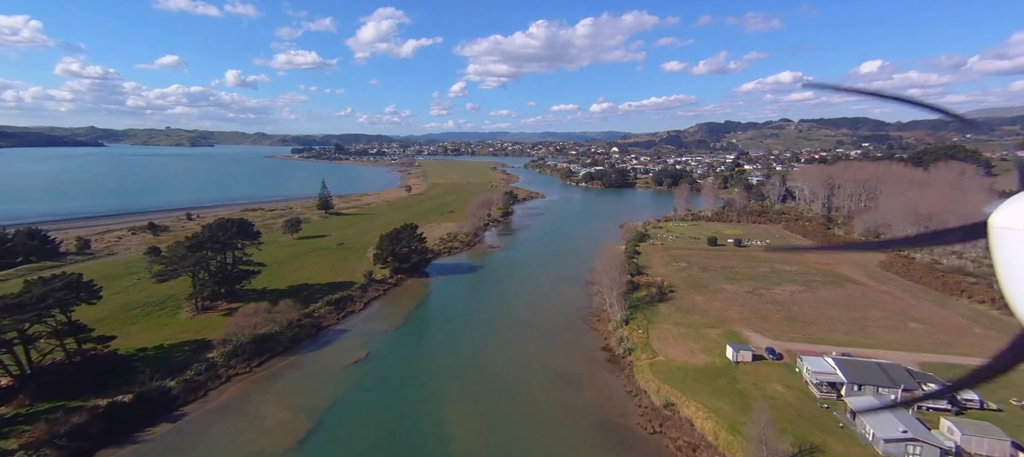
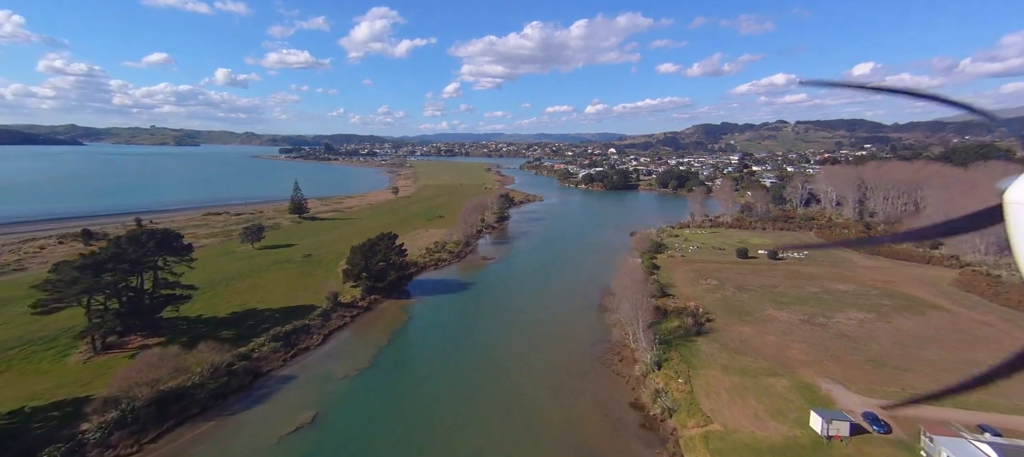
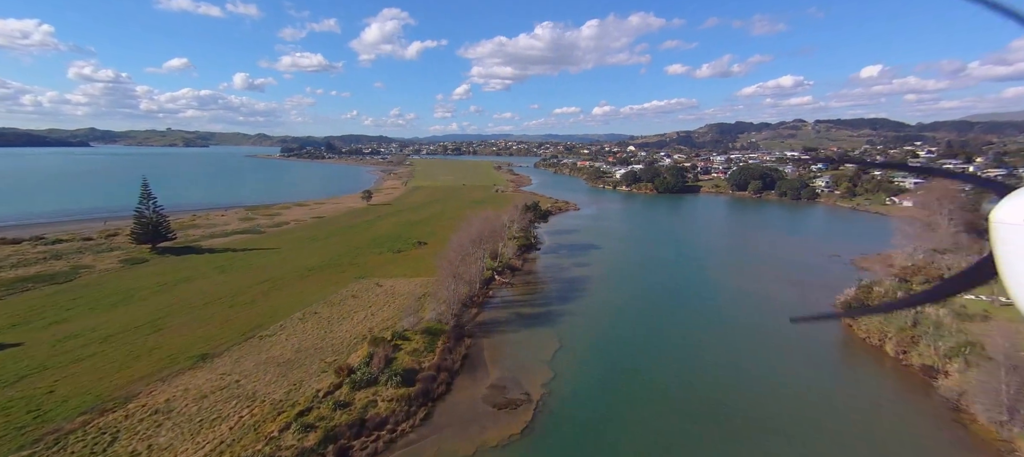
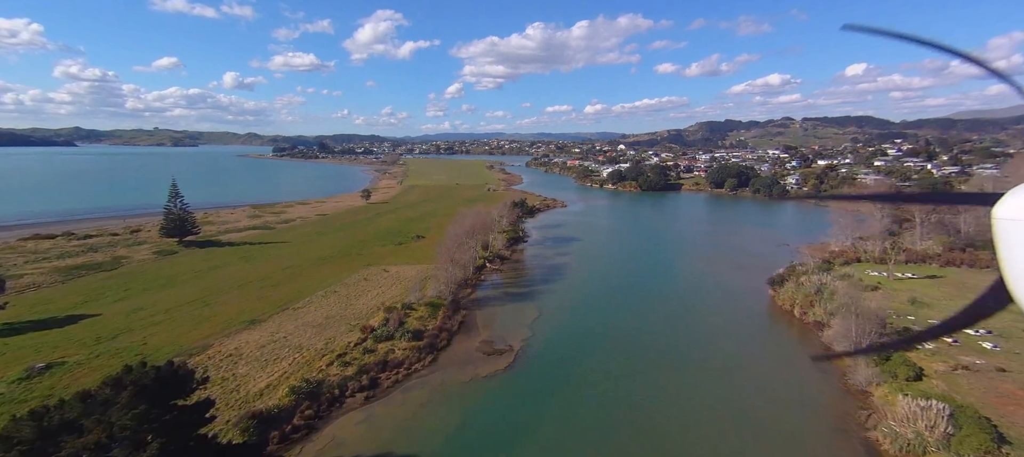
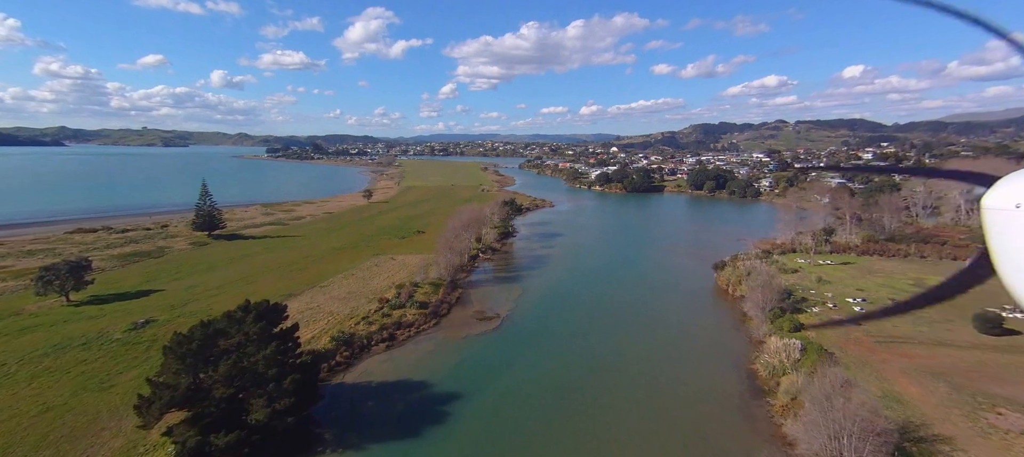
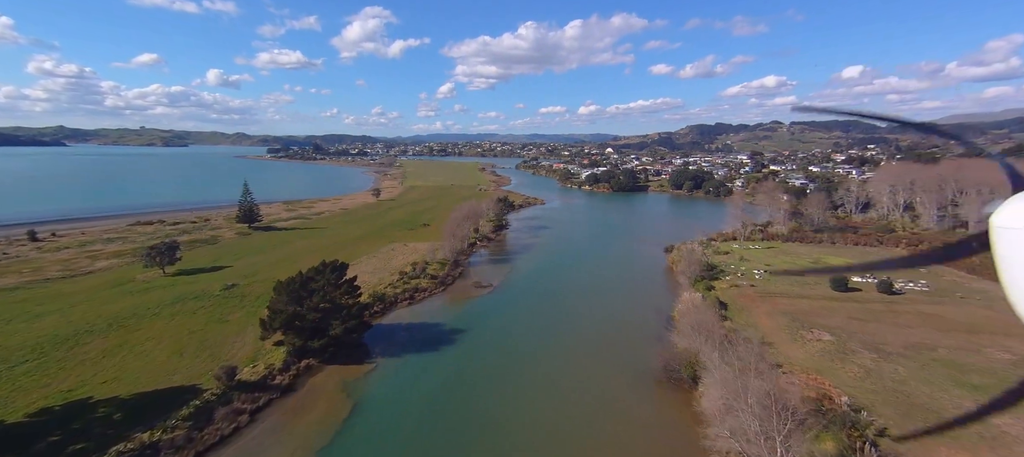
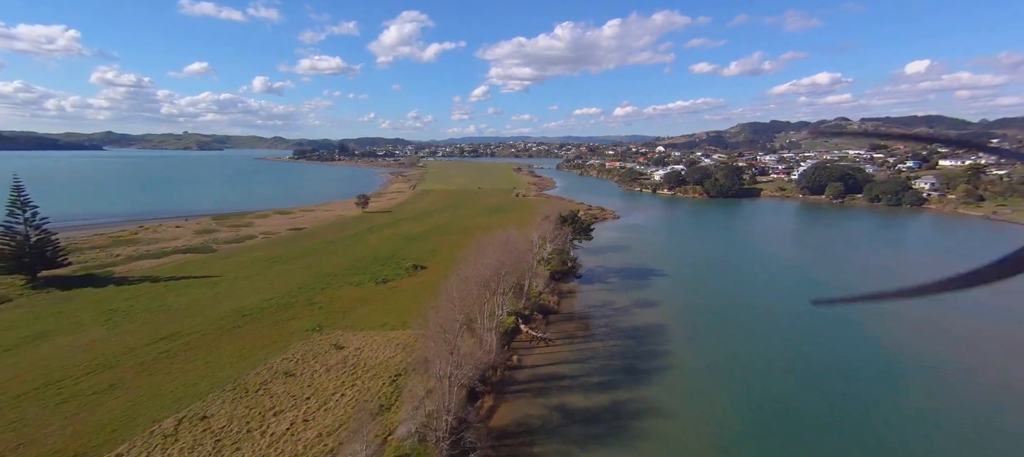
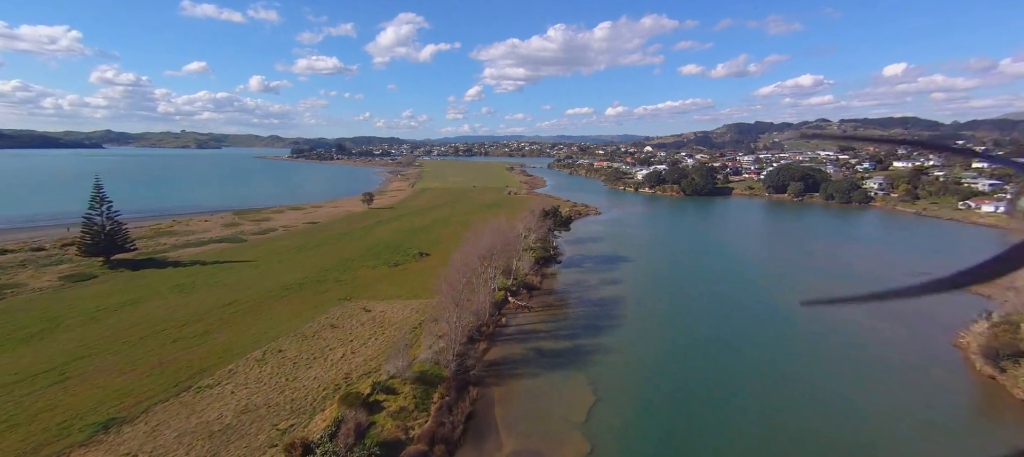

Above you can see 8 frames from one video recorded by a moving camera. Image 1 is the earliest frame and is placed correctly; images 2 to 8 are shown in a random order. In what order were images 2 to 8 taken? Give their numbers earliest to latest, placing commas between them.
2, 6, 5, 4, 3, 8, 7
